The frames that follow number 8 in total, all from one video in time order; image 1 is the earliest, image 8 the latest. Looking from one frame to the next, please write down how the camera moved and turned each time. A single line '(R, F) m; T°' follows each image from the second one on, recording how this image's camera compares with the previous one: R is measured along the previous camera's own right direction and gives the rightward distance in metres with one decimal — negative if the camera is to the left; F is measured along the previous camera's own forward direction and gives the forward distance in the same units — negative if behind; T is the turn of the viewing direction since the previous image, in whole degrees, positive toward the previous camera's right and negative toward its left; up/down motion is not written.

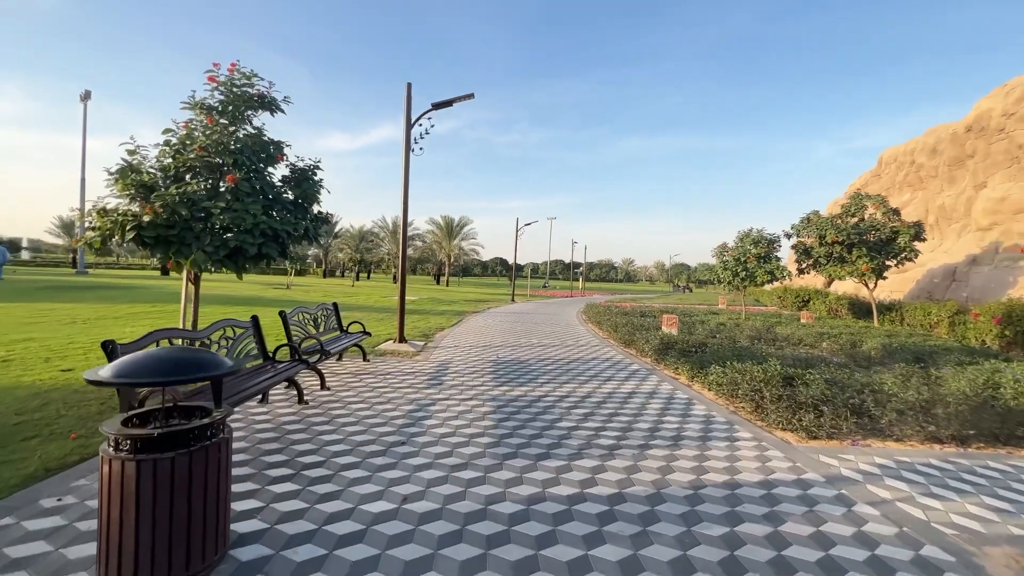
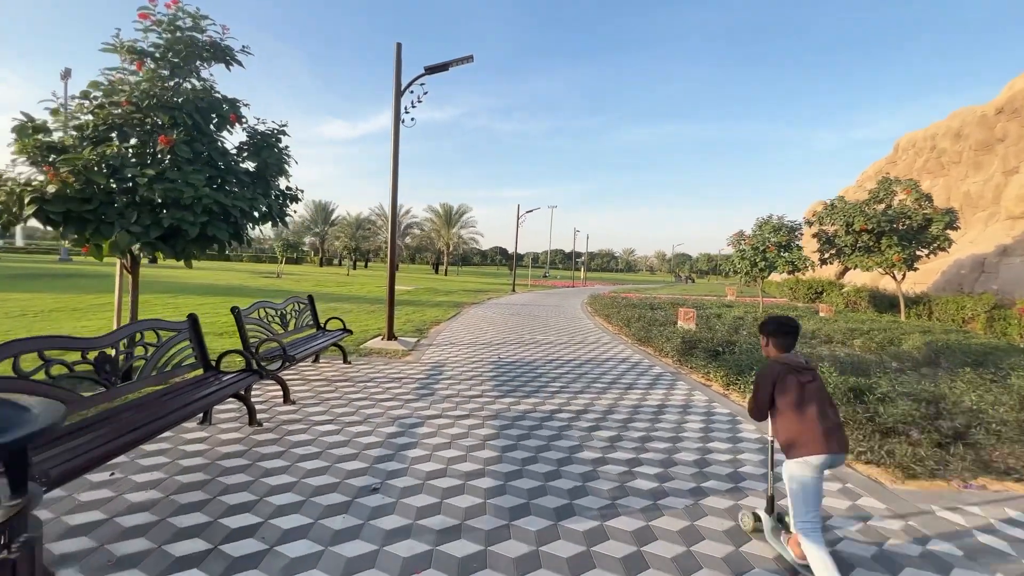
(-0.1, +1.1) m; 0°
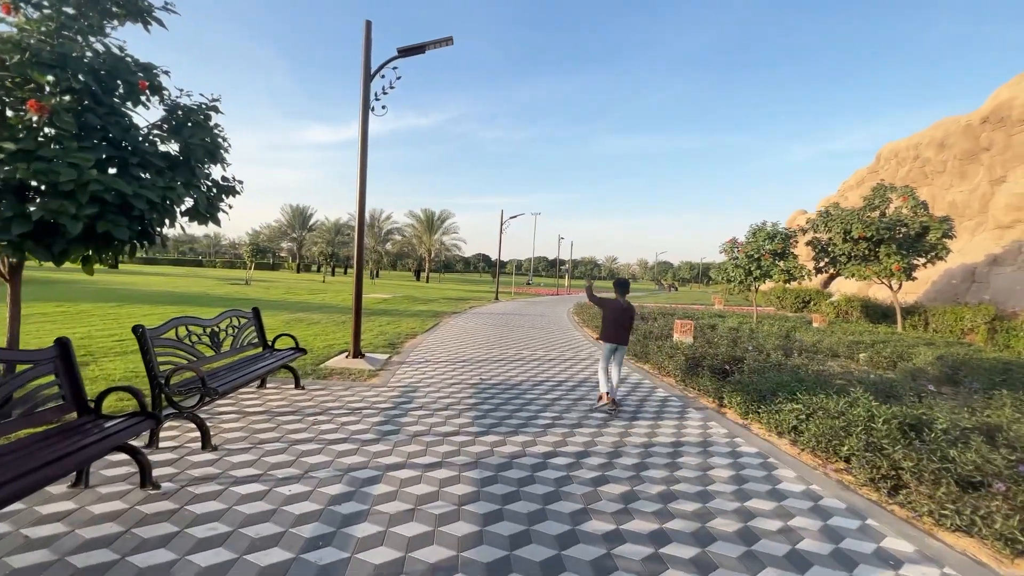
(0.0, +1.0) m; +2°
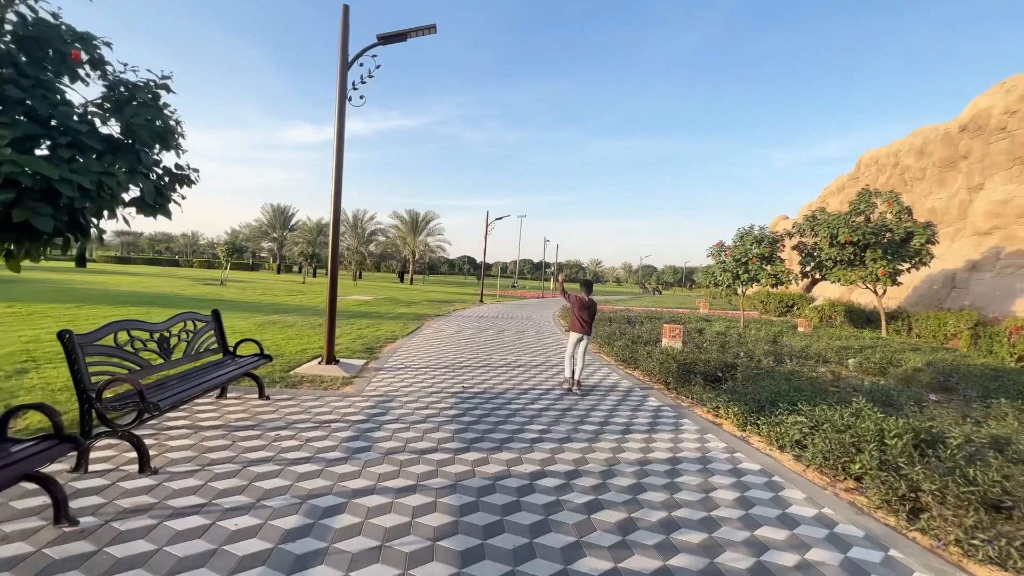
(0.0, +0.4) m; +2°
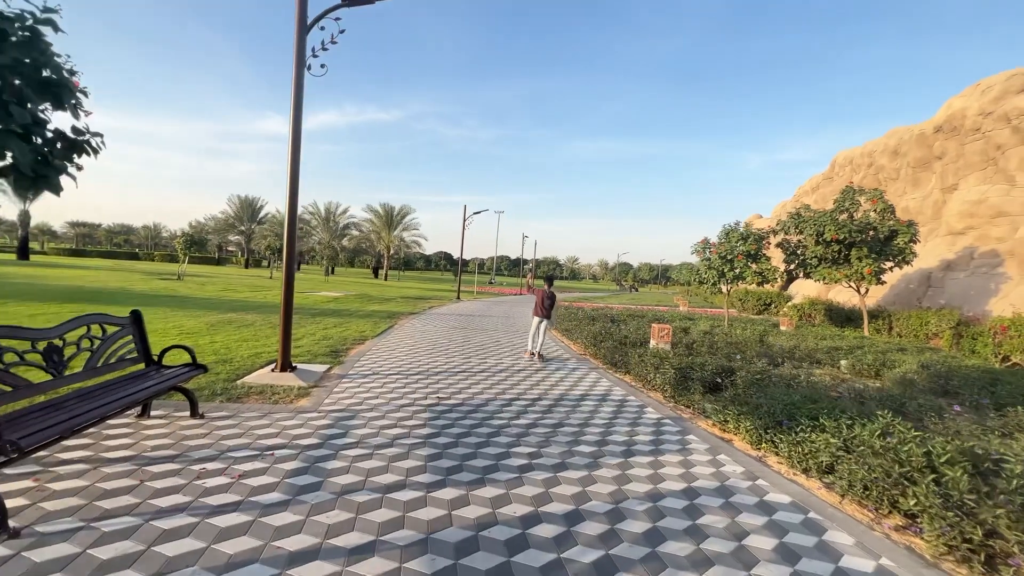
(-0.1, +0.8) m; +3°
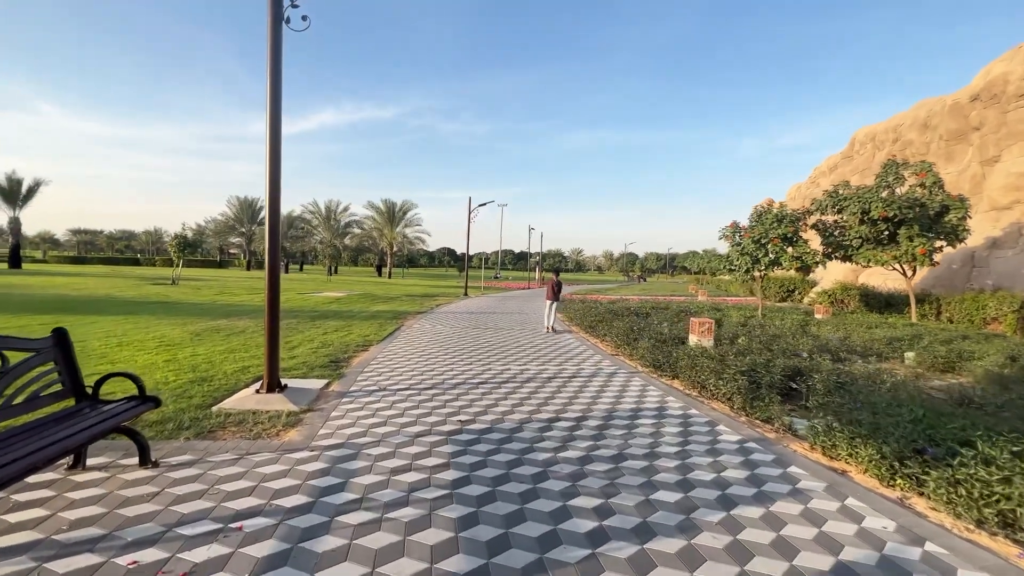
(-0.3, +1.1) m; -1°
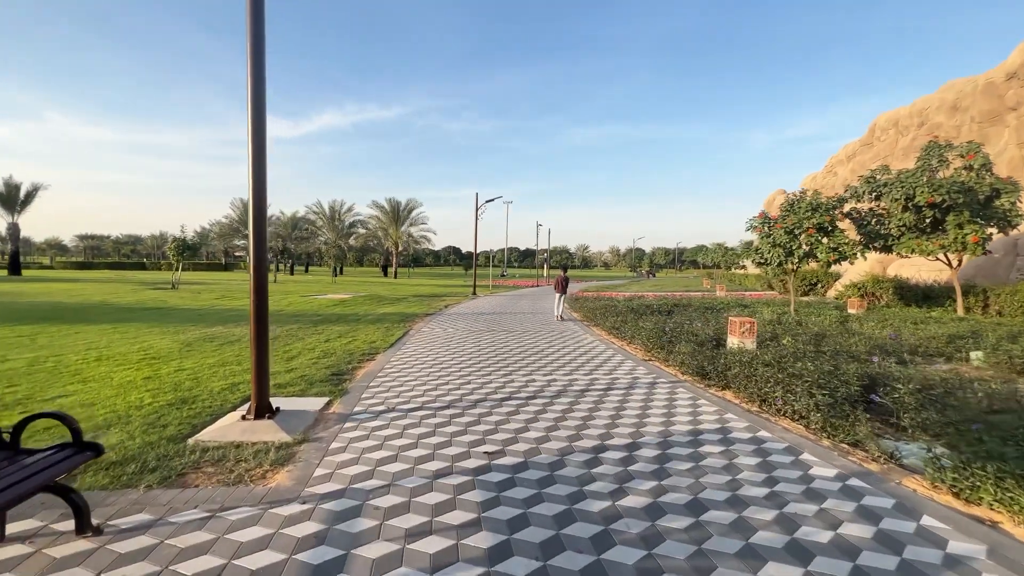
(-0.3, +0.9) m; -1°
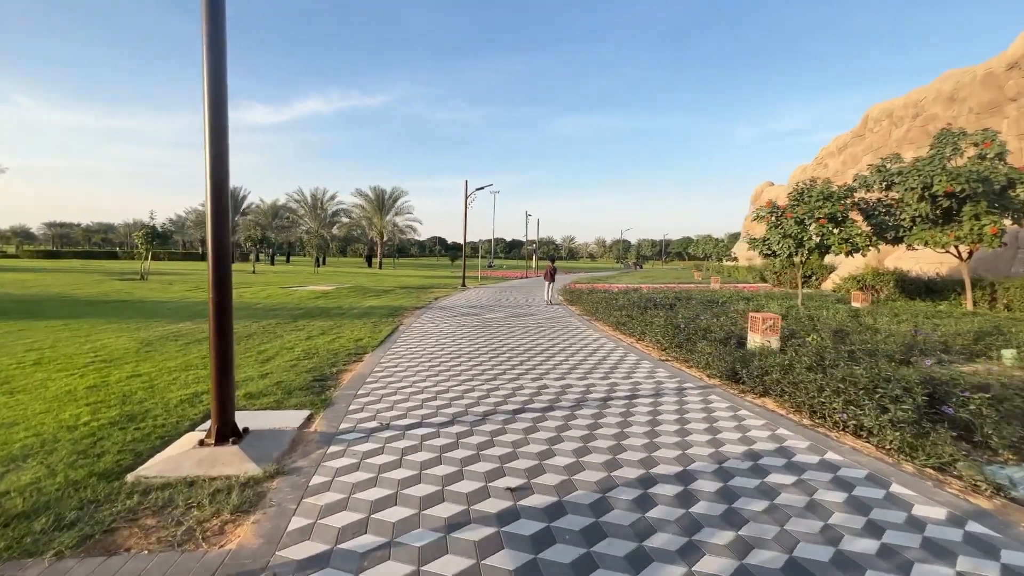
(-0.3, +0.8) m; +2°
